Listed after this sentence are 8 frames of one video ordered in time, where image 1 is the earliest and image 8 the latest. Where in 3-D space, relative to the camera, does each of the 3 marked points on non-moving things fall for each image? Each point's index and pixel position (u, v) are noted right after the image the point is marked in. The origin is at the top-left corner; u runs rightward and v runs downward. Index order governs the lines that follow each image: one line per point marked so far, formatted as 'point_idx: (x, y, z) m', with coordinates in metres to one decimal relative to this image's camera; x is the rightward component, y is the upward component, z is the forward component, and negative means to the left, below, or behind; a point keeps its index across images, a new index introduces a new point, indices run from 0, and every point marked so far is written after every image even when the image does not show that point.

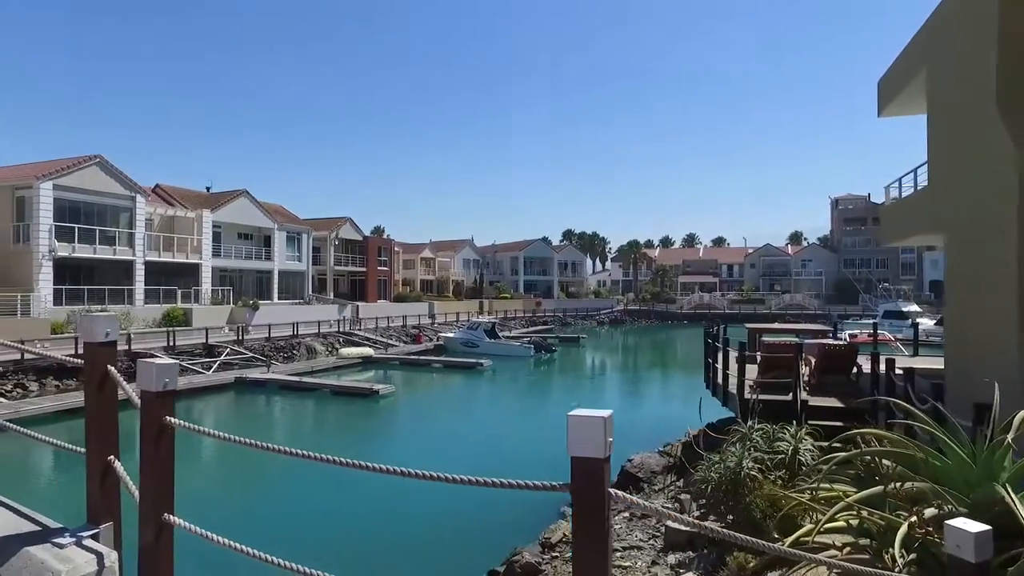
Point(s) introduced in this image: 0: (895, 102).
0: (+6.8, +3.3, +11.8) m
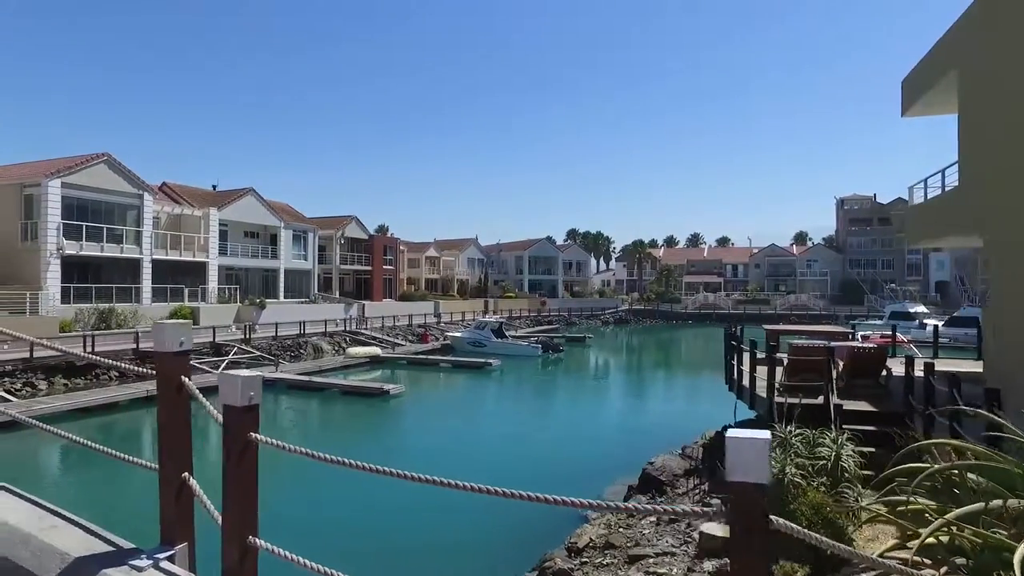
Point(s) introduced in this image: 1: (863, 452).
0: (+7.1, +3.3, +11.6) m
1: (+3.3, -1.5, +6.3) m
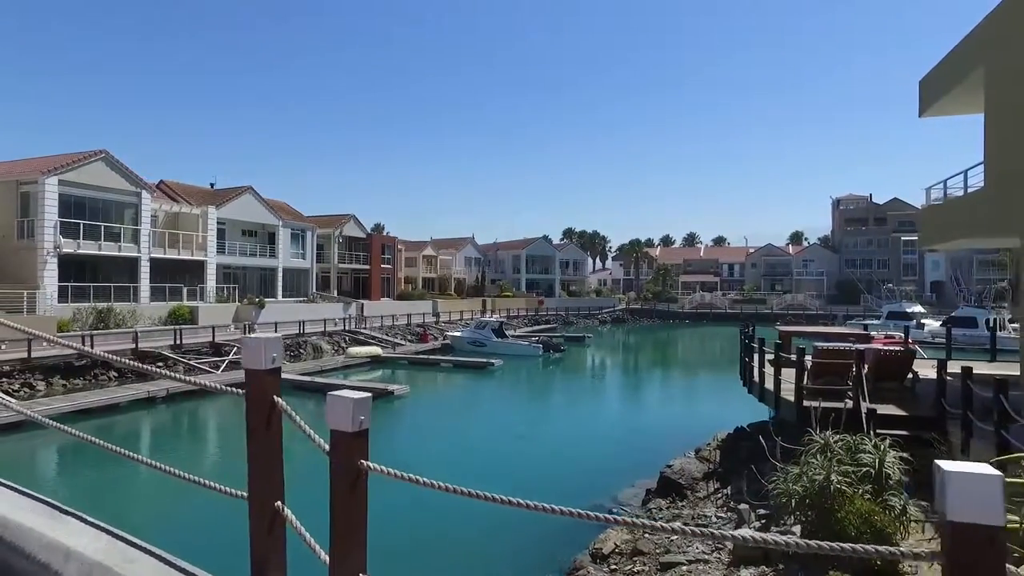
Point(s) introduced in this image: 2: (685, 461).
0: (+7.4, +3.3, +11.5) m
1: (+3.6, -1.5, +6.2) m
2: (+3.0, -3.0, +11.7) m
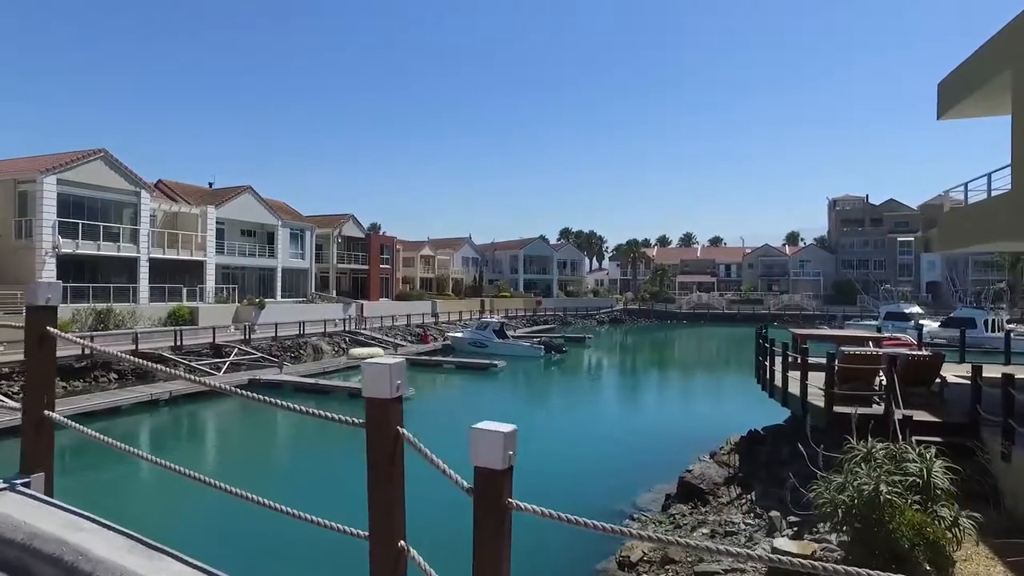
0: (+7.7, +3.2, +11.5) m
1: (+3.9, -1.6, +6.1) m
2: (+3.3, -3.0, +11.6) m
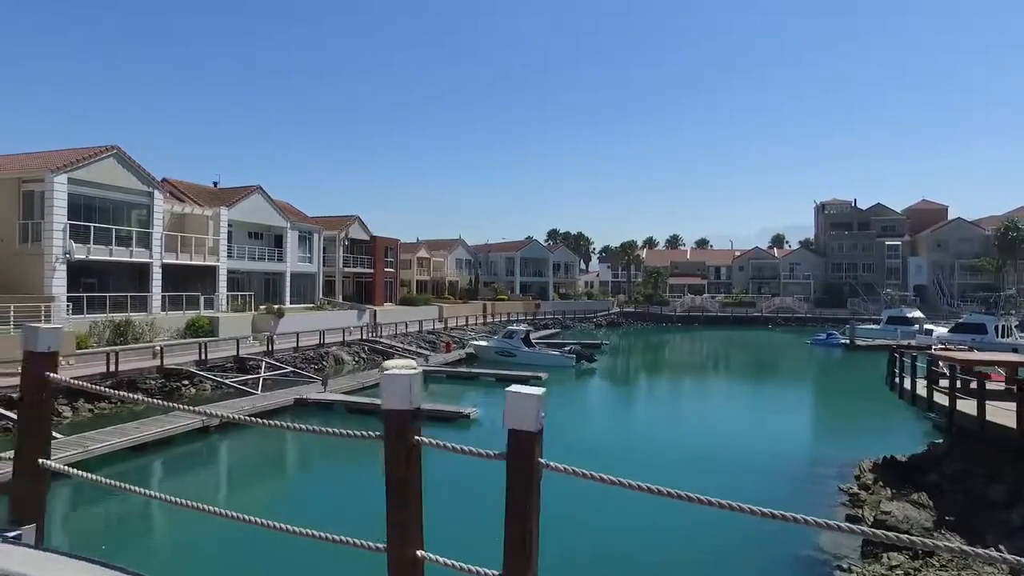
0: (+10.4, +2.8, +10.7) m
1: (+6.9, -2.0, +5.1) m
2: (+6.0, -3.4, +10.6) m
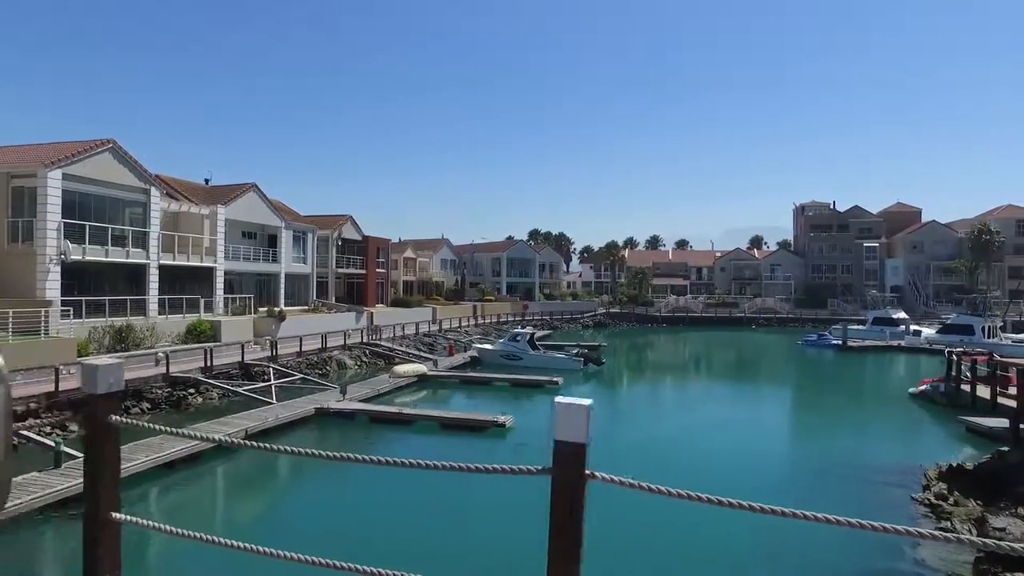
0: (+11.8, +2.7, +10.6) m
1: (+8.6, -2.2, +4.8) m
2: (+7.4, -3.6, +10.2) m
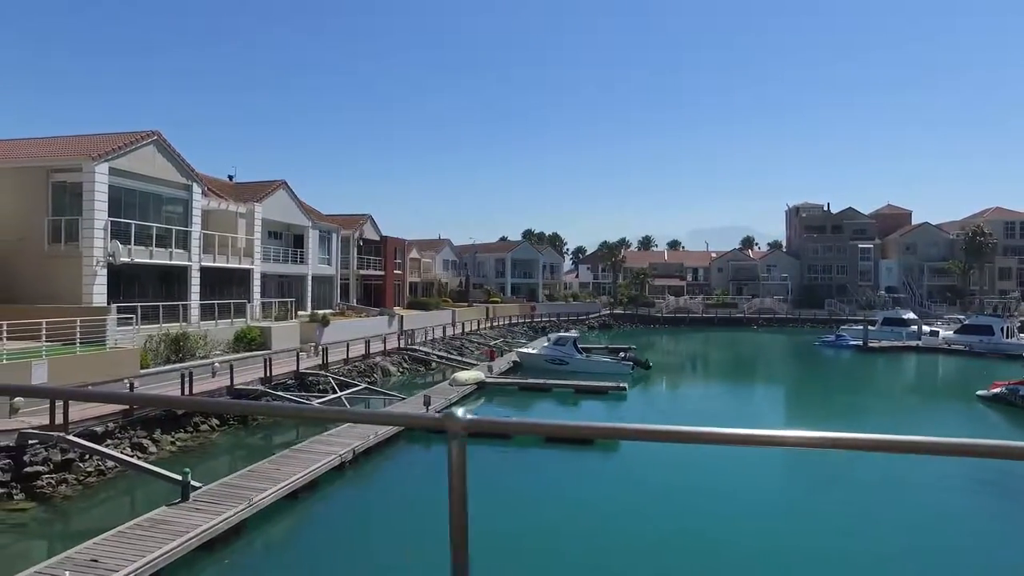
0: (+15.1, +2.6, +10.2) m
1: (+12.2, -2.2, +4.2) m
2: (+10.7, -3.7, +9.6) m
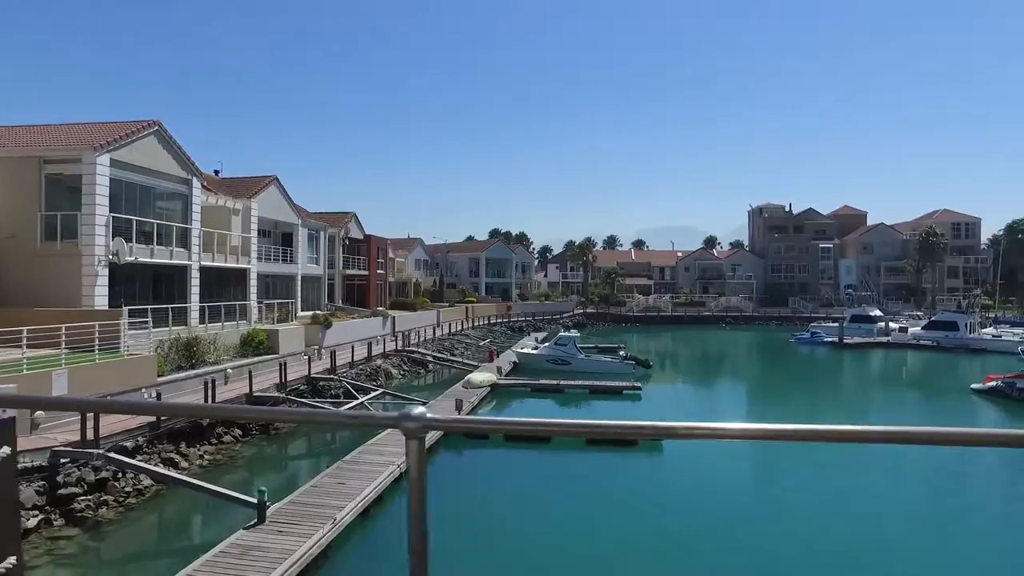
0: (+16.7, +2.6, +10.8) m
1: (+14.4, -2.2, +4.7) m
2: (+12.4, -3.6, +9.9) m
